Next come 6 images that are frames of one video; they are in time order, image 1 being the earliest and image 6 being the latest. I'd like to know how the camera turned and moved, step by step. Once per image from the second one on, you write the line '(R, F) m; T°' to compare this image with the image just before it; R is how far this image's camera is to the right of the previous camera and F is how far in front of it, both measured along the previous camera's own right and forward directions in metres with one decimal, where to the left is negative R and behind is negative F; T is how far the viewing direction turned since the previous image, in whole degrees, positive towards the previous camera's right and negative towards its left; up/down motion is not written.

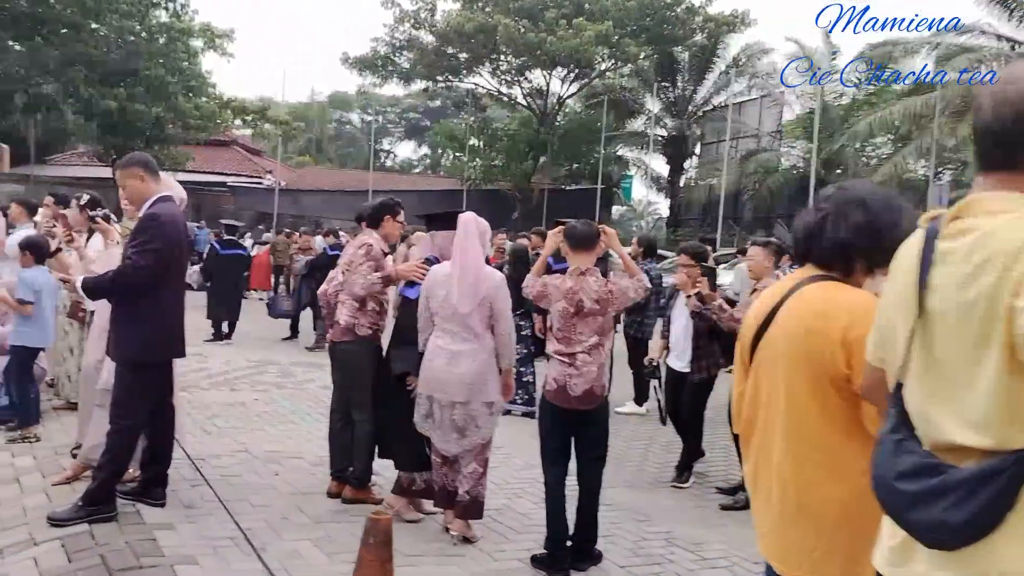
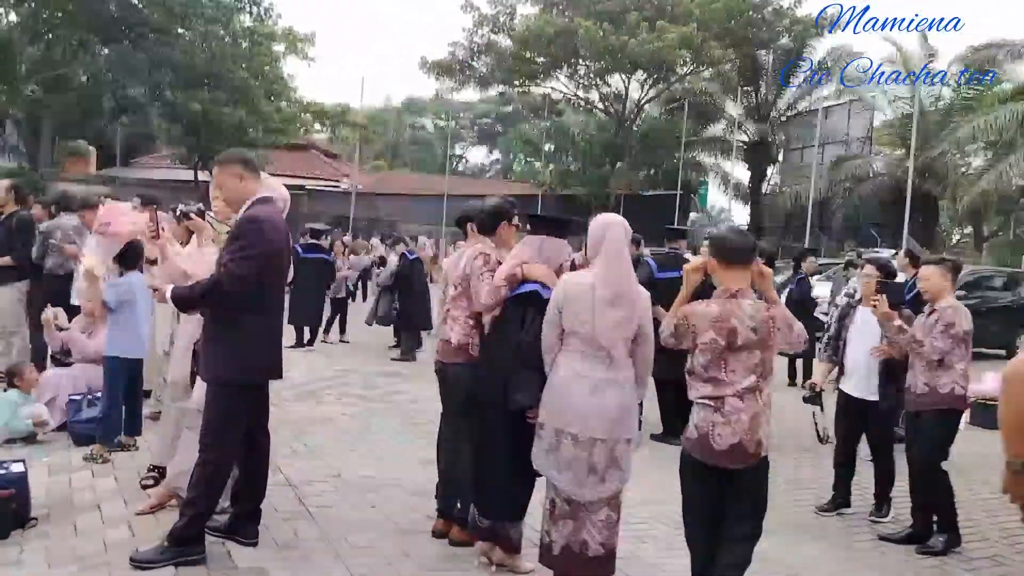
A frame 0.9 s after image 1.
(-0.3, +0.6) m; -4°
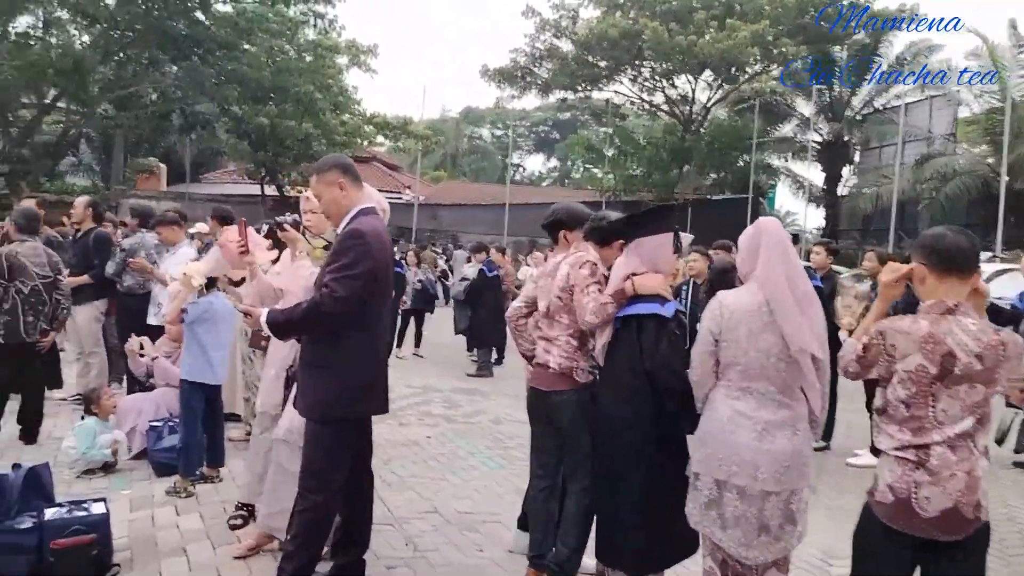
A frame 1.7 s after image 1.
(-0.3, +0.5) m; -4°
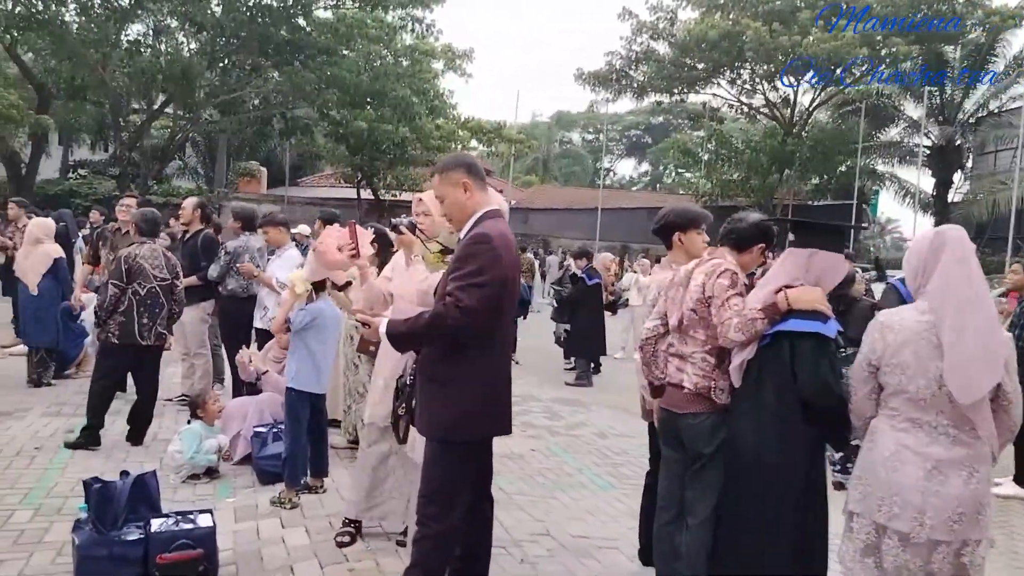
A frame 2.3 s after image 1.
(-0.2, +0.3) m; -6°
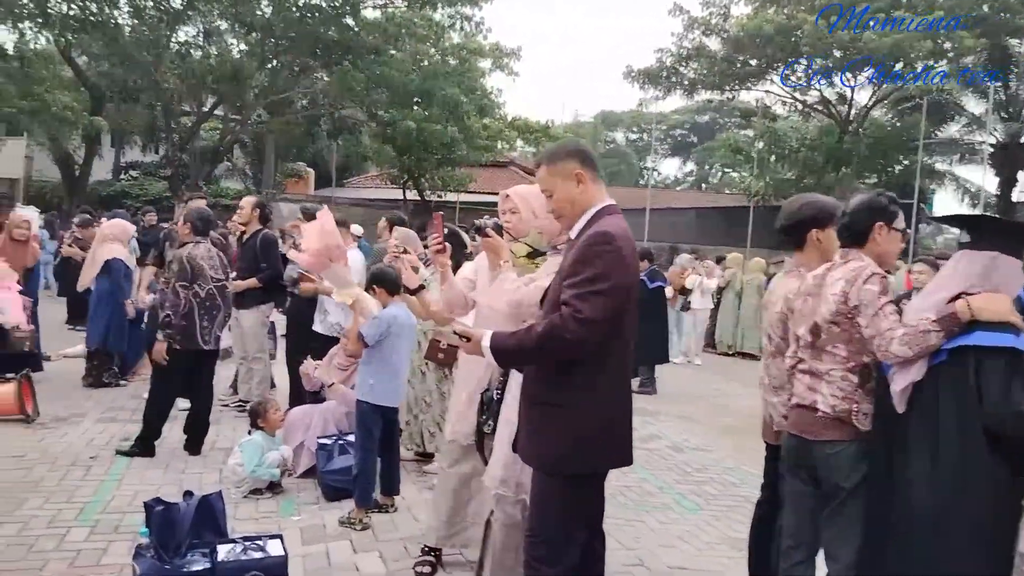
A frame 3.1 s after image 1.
(-0.2, +0.4) m; -3°
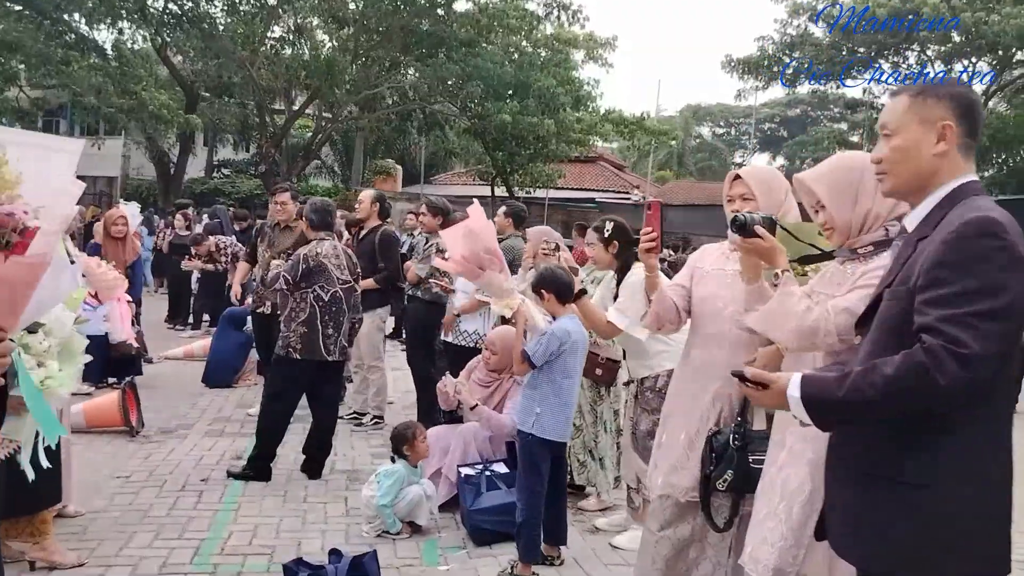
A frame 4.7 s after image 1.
(-0.5, +0.8) m; -5°
